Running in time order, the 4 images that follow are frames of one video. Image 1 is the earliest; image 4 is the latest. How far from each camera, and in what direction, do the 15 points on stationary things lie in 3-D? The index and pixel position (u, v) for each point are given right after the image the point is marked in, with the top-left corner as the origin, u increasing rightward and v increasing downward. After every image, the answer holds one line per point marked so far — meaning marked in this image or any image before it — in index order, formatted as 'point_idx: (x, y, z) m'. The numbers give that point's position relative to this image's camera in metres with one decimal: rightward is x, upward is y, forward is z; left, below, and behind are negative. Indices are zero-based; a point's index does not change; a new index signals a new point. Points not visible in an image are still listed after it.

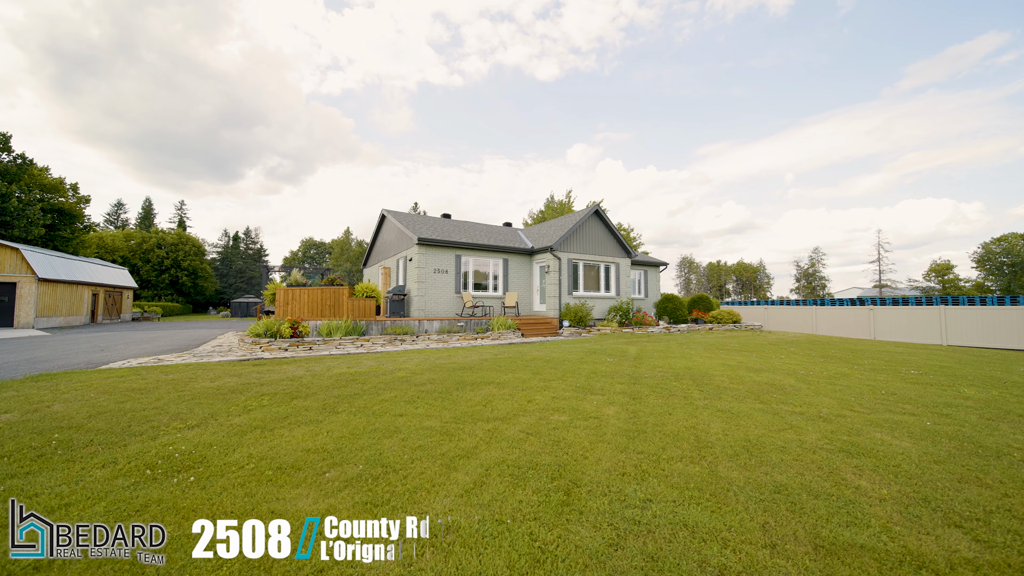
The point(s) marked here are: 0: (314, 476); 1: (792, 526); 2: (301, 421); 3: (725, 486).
0: (-1.5, -1.4, +2.6) m
1: (+1.7, -1.5, +2.2) m
2: (-2.2, -1.4, +3.7) m
3: (+1.6, -1.5, +2.6) m
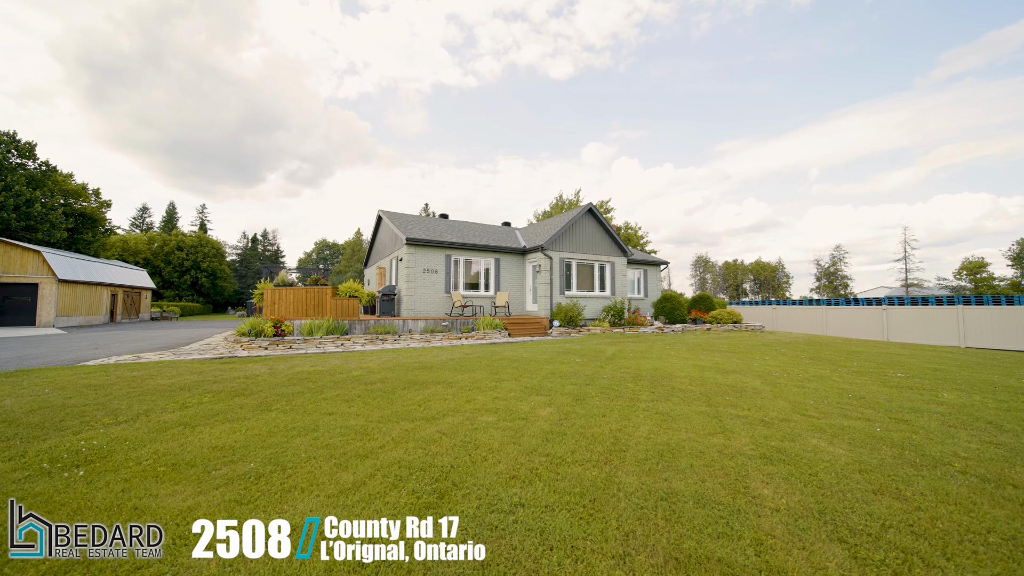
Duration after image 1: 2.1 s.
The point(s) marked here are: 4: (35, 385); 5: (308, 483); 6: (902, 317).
0: (-2.3, -1.4, +2.6) m
1: (+0.9, -1.4, +2.1) m
2: (-3.1, -1.4, +3.8) m
3: (+0.7, -1.4, +2.5) m
4: (-6.5, -1.3, +4.8) m
5: (-1.5, -1.4, +2.5) m
6: (+16.6, -1.2, +15.0) m
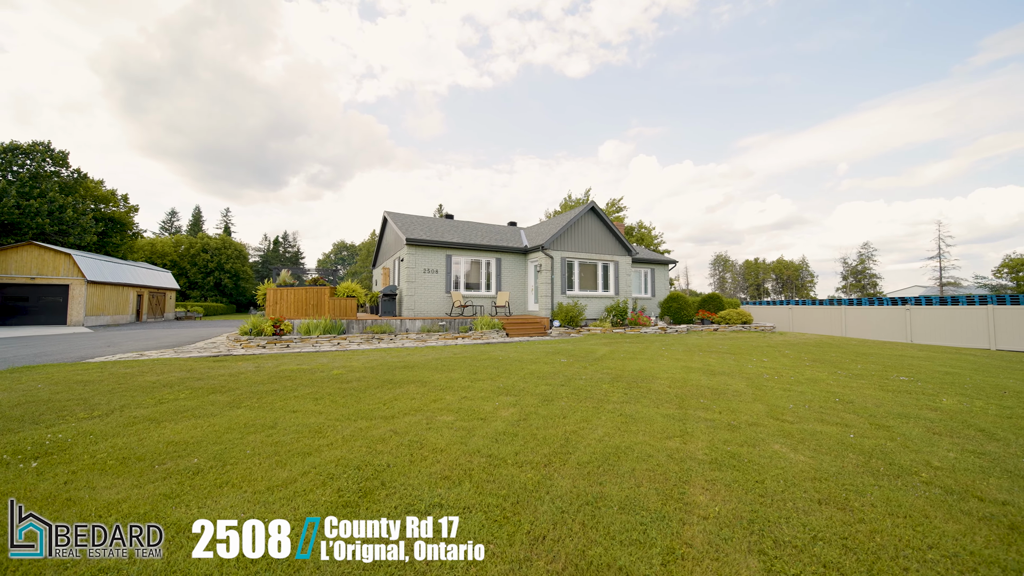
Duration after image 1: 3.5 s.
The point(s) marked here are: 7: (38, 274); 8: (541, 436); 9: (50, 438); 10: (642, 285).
0: (-2.8, -1.4, +2.7) m
1: (+0.3, -1.4, +2.0) m
2: (-3.5, -1.4, +3.9) m
3: (+0.2, -1.4, +2.4) m
4: (-6.9, -1.3, +5.0) m
5: (-2.0, -1.4, +2.6) m
6: (+16.6, -1.2, +14.2) m
7: (-26.6, +0.8, +19.8) m
8: (+0.3, -1.4, +3.4) m
9: (-4.2, -1.4, +3.2) m
10: (+6.9, +0.2, +18.8) m
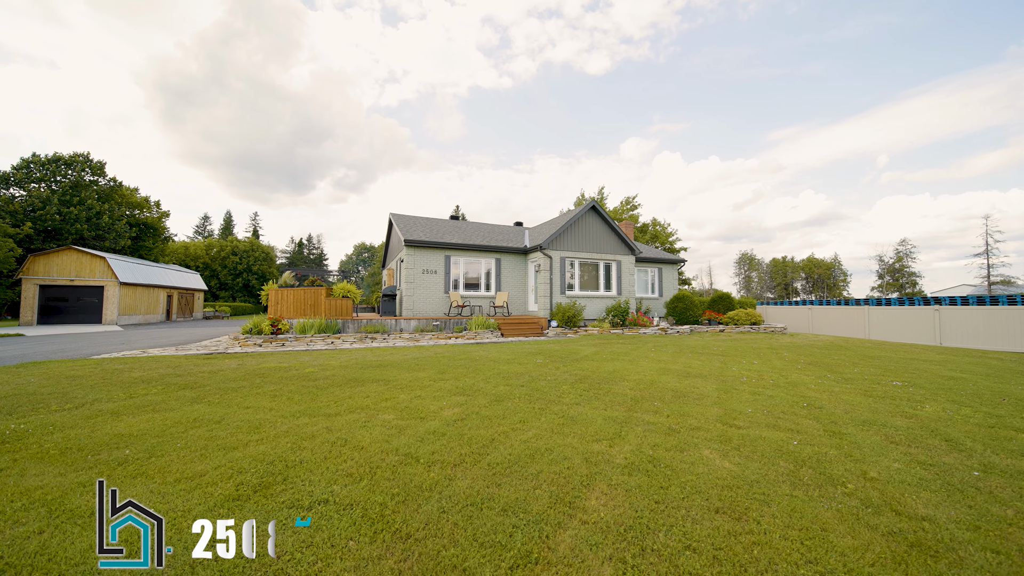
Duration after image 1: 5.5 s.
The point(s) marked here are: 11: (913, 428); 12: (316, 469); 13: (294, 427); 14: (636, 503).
0: (-3.6, -1.4, +2.9) m
1: (-0.4, -1.4, +2.0) m
2: (-4.2, -1.4, +4.1) m
3: (-0.6, -1.4, +2.5) m
4: (-7.5, -1.3, +5.4) m
5: (-2.7, -1.4, +2.7) m
6: (+16.5, -1.2, +13.3) m
7: (-26.4, +0.7, +21.3) m
8: (-0.4, -1.4, +3.4) m
9: (-4.9, -1.4, +3.5) m
10: (+7.1, +0.2, +18.4) m
11: (+4.4, -1.5, +3.9) m
12: (-1.5, -1.4, +2.8) m
13: (-2.2, -1.4, +3.6) m
14: (+0.9, -1.5, +2.4) m
